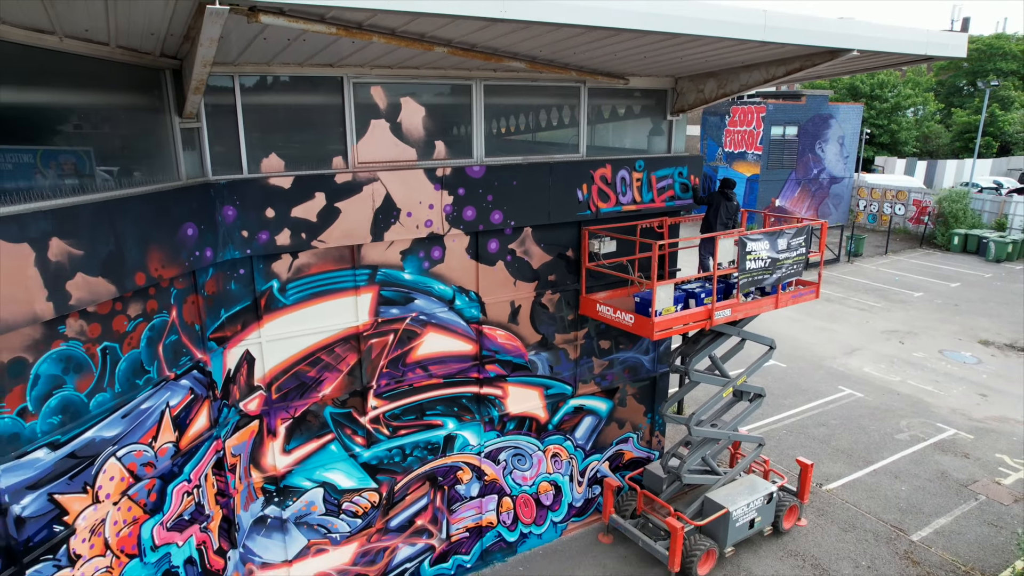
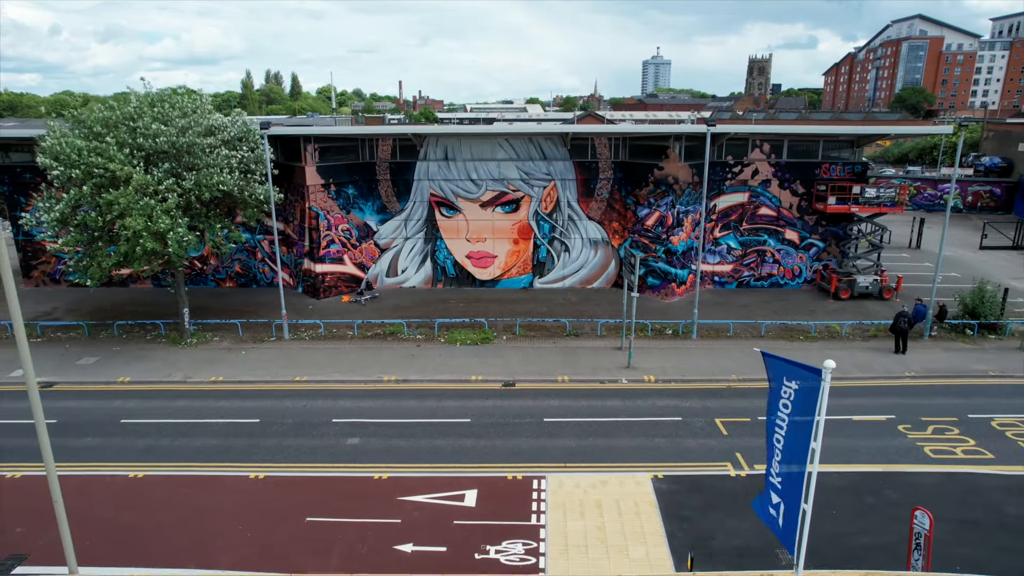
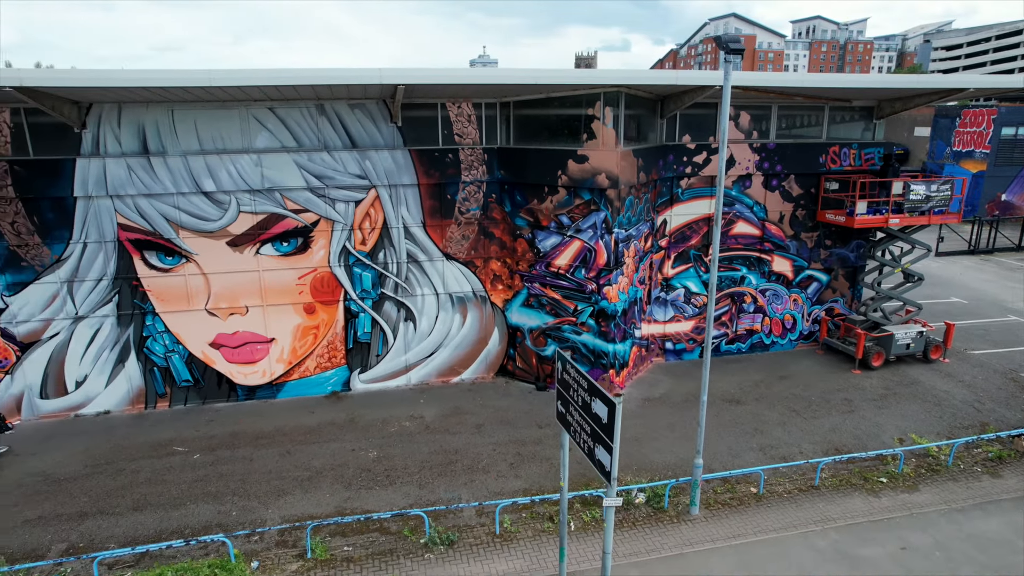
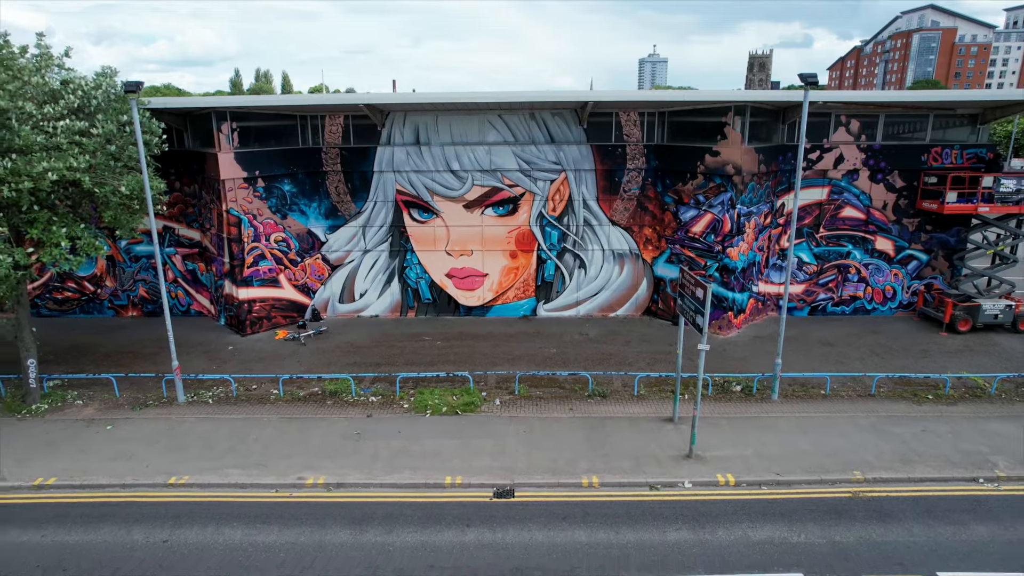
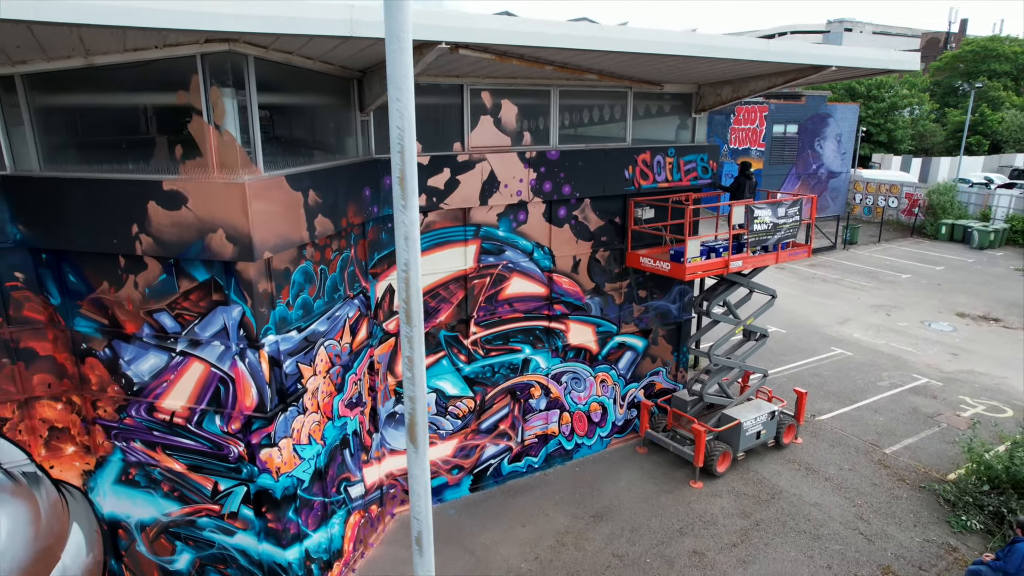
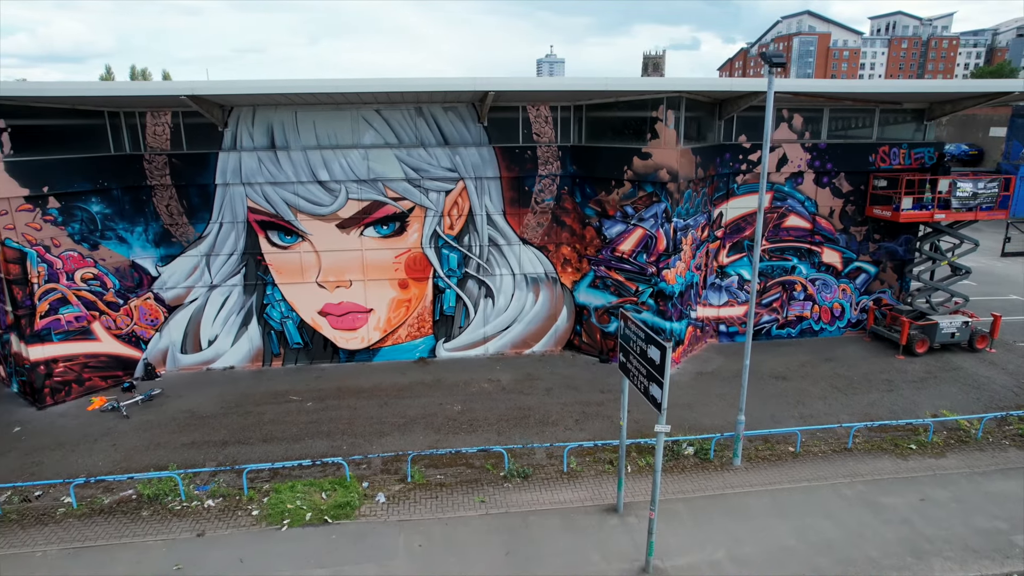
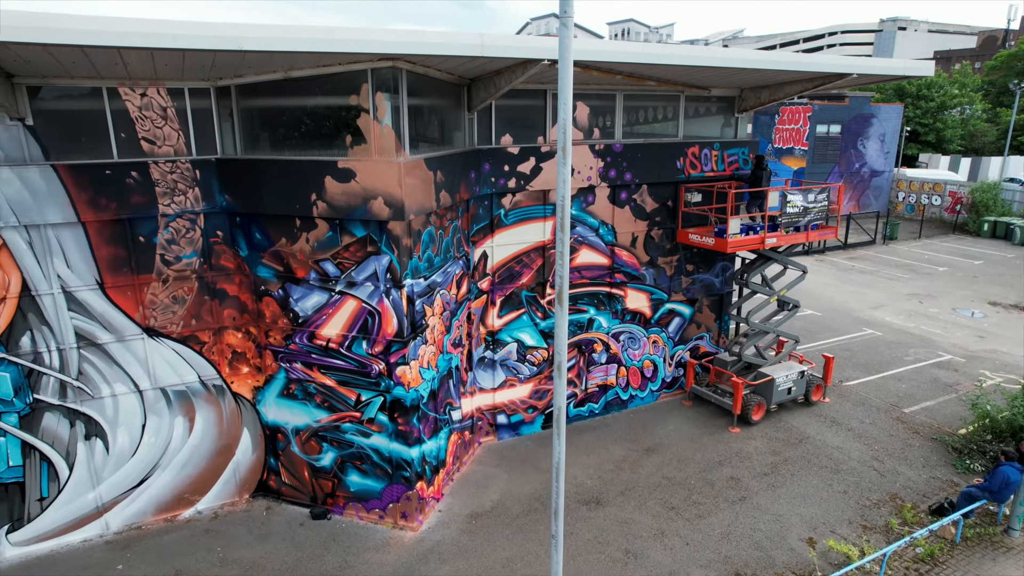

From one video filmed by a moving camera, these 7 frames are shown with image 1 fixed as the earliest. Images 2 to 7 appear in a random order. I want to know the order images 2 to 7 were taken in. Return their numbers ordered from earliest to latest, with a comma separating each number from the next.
5, 7, 3, 6, 4, 2
